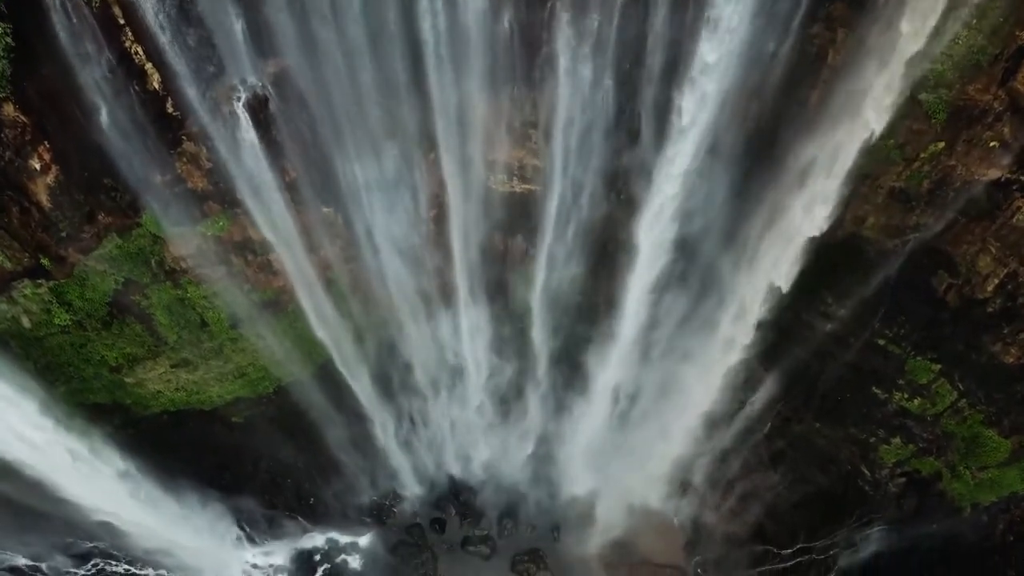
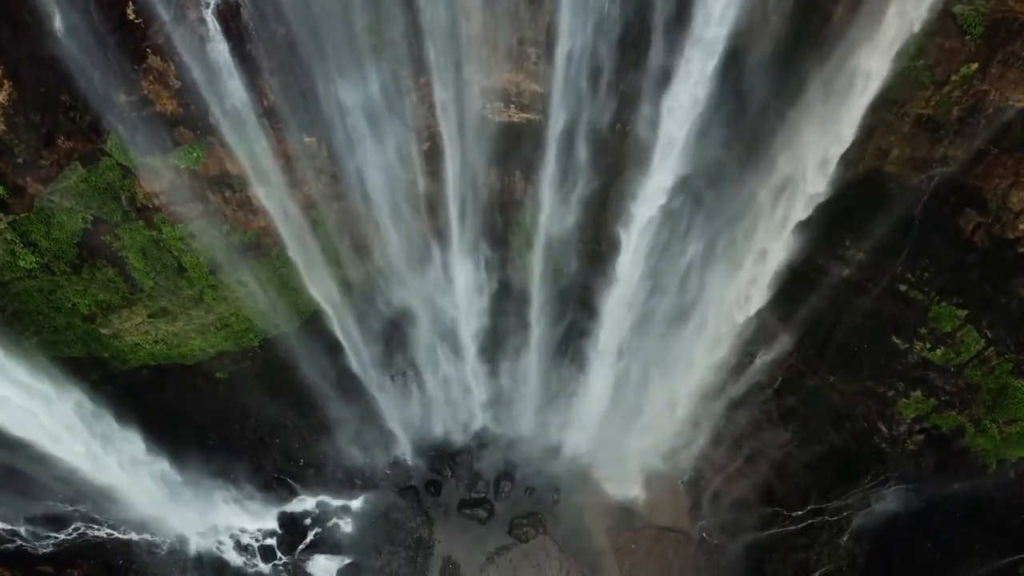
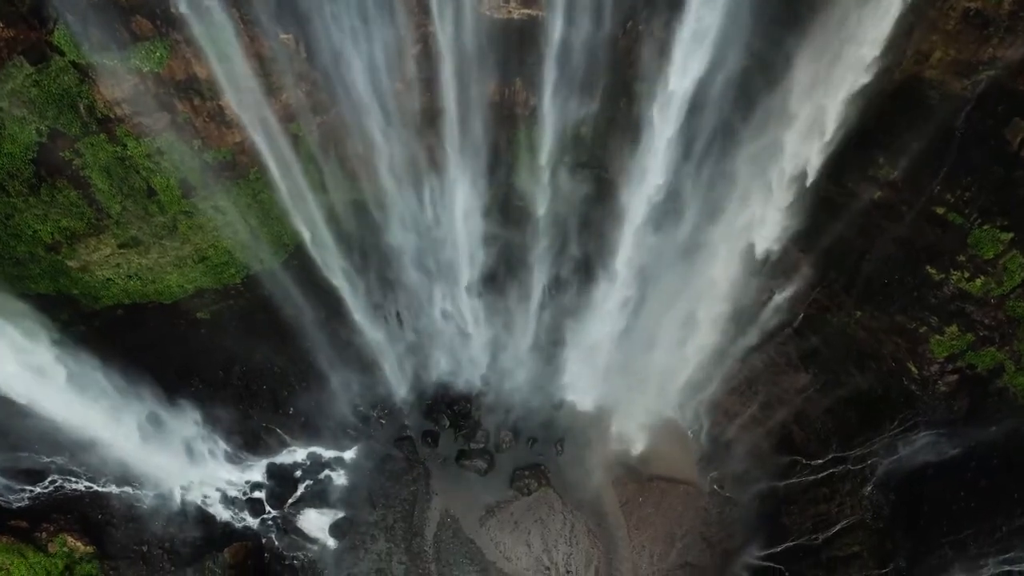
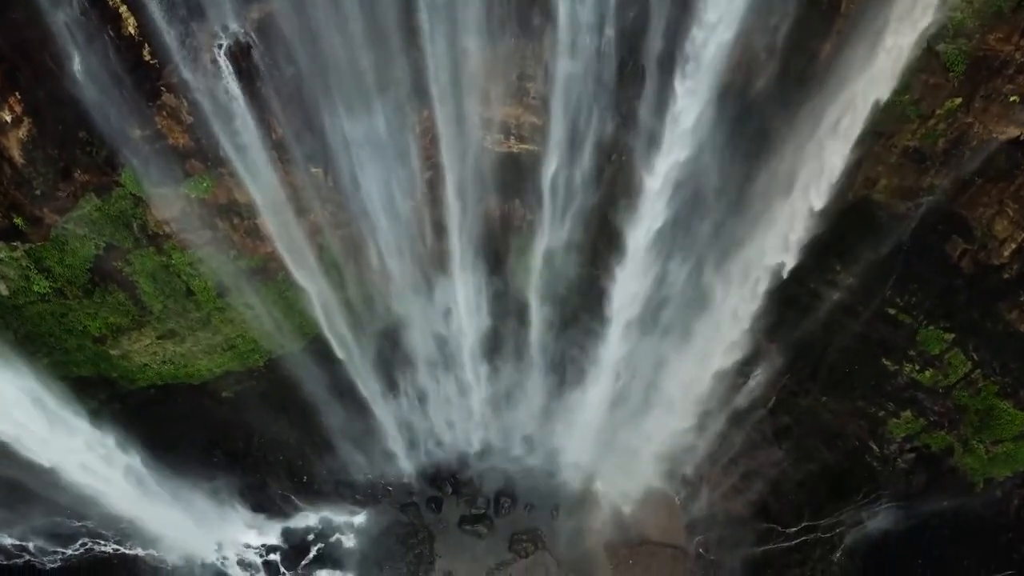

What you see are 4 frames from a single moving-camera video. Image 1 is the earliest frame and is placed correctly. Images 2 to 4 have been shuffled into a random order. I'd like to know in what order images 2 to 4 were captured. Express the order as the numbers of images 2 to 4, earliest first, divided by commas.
4, 2, 3
